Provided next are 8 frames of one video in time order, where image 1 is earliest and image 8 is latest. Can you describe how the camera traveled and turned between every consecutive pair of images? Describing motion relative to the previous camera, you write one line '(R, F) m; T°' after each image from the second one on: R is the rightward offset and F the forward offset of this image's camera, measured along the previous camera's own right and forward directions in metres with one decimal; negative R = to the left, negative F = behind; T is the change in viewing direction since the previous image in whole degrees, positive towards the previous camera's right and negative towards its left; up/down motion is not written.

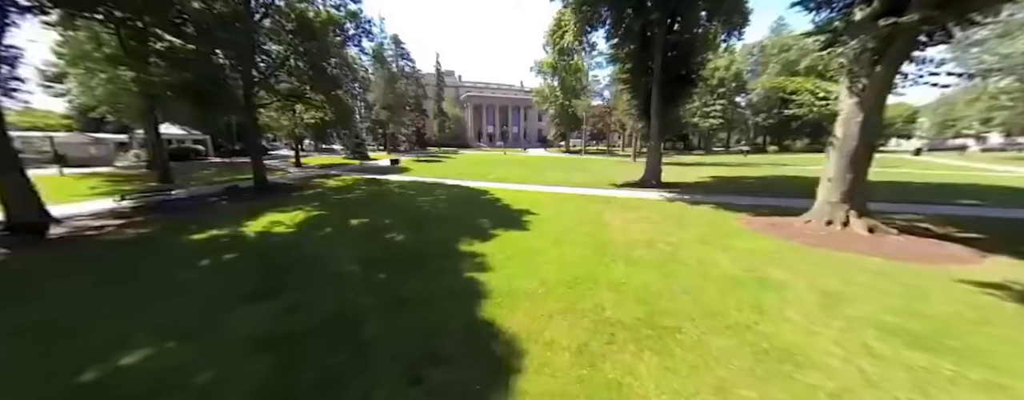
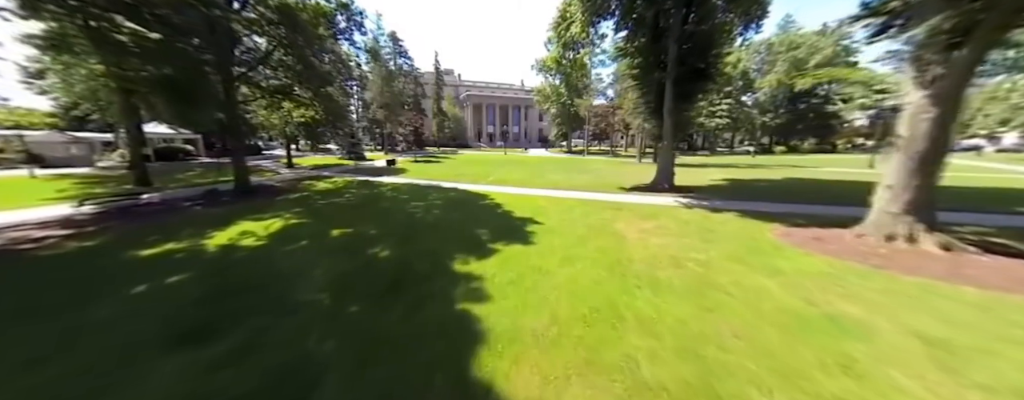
(0.0, +0.9) m; 0°
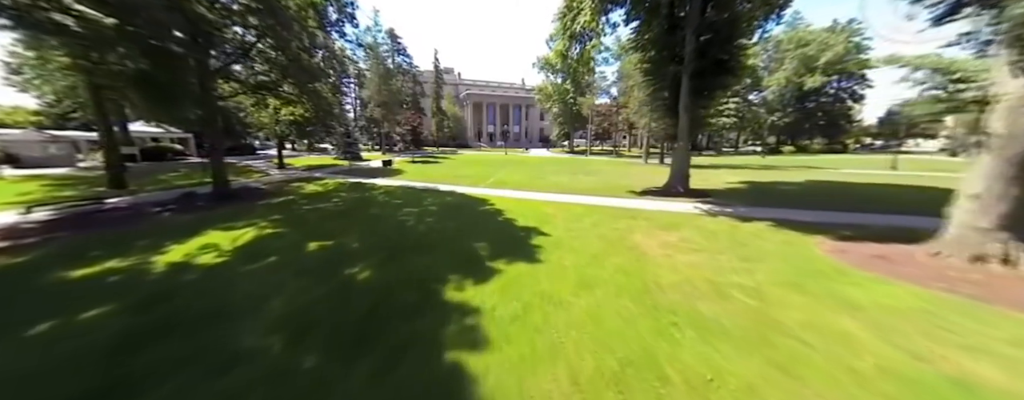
(-0.1, +0.9) m; 0°
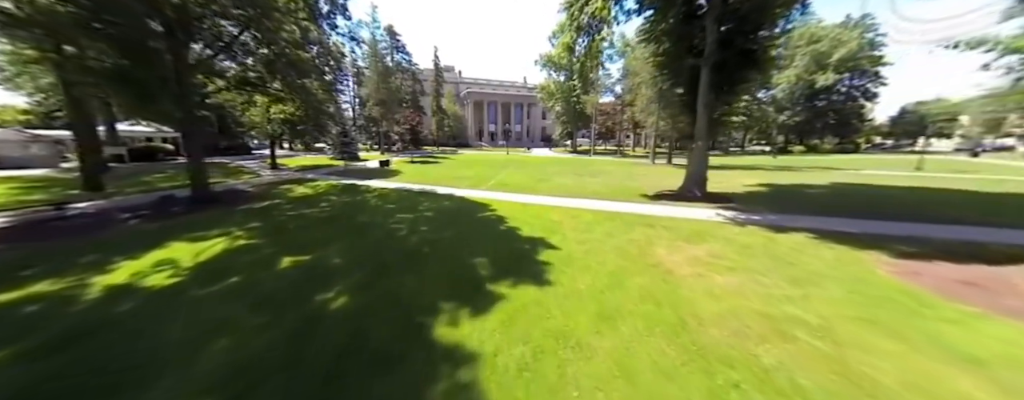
(-0.1, +0.8) m; 0°
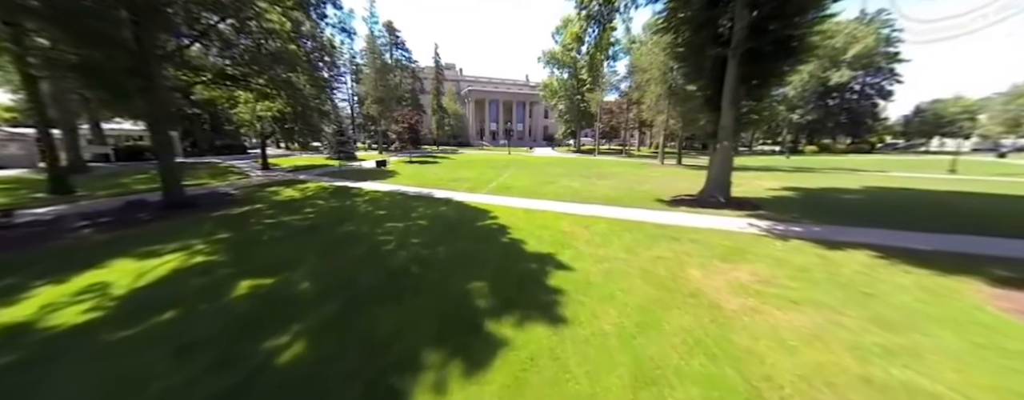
(-0.1, +0.9) m; 0°
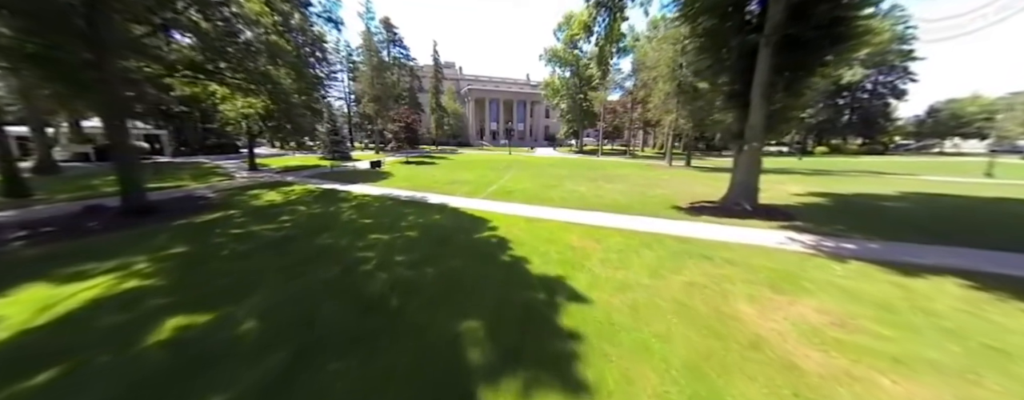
(0.0, +1.0) m; 0°
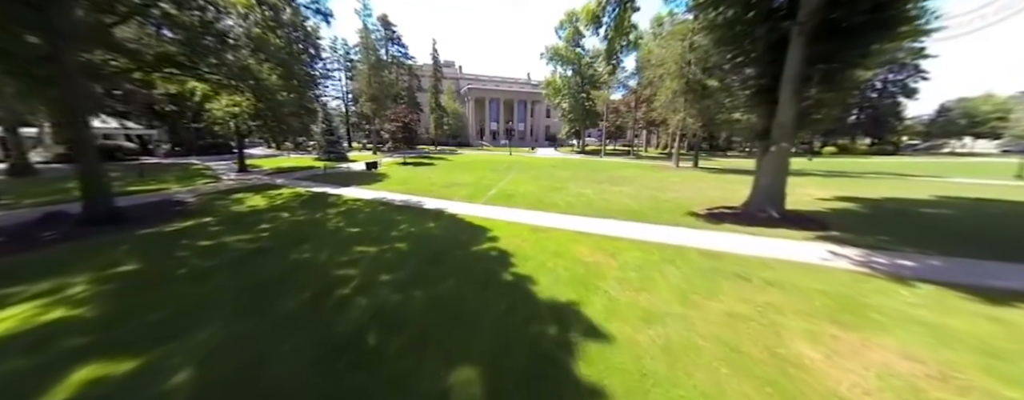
(0.0, +0.7) m; 0°
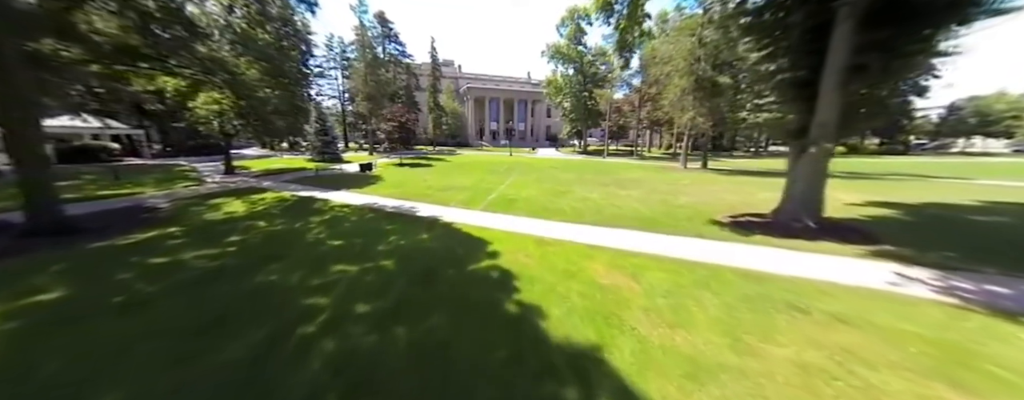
(-0.1, +0.8) m; 0°
